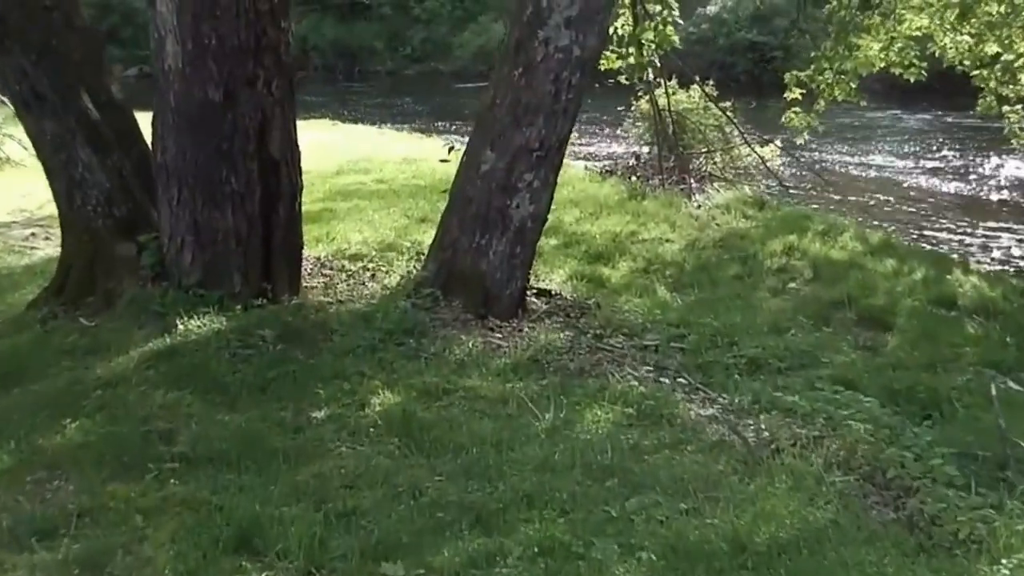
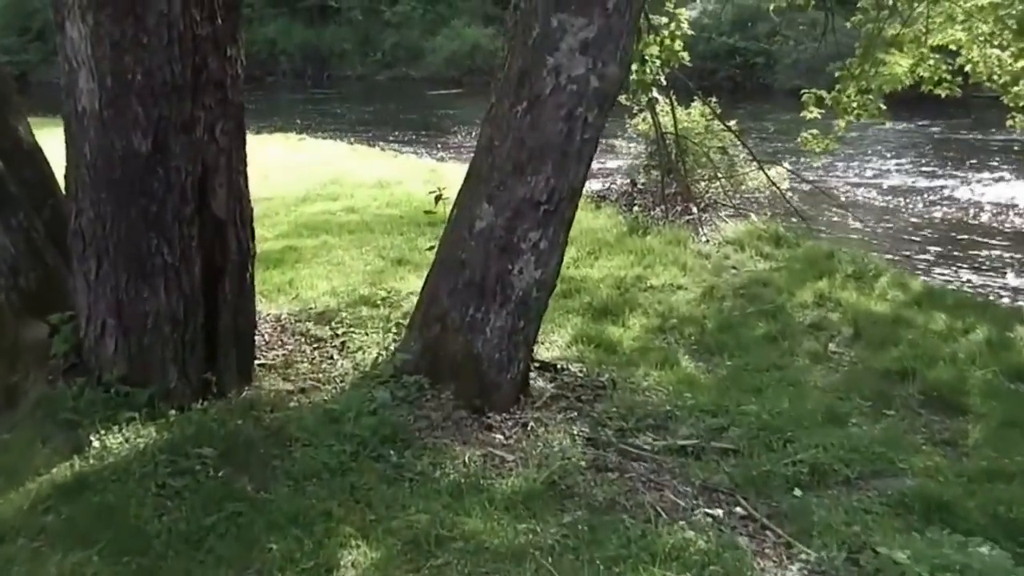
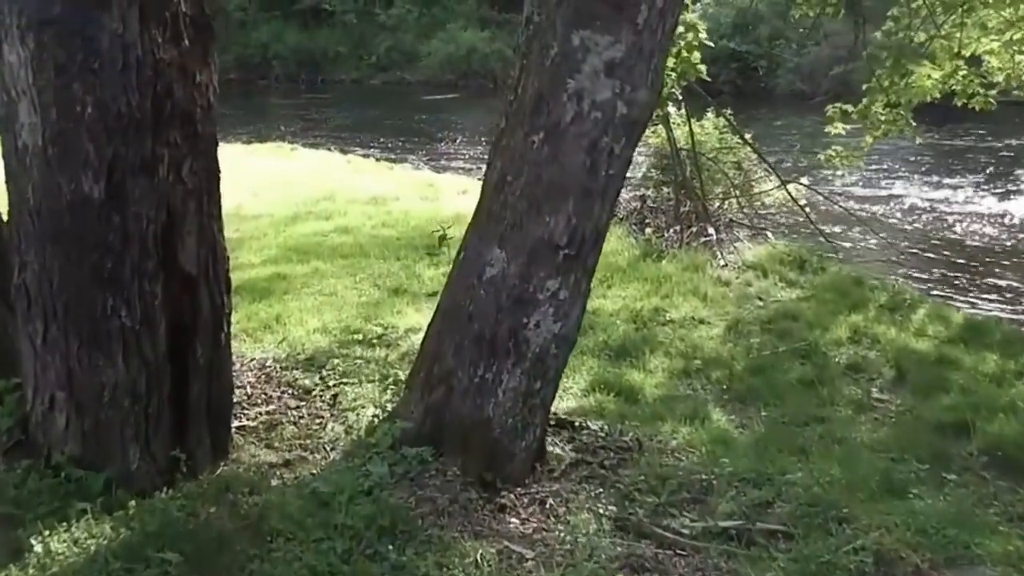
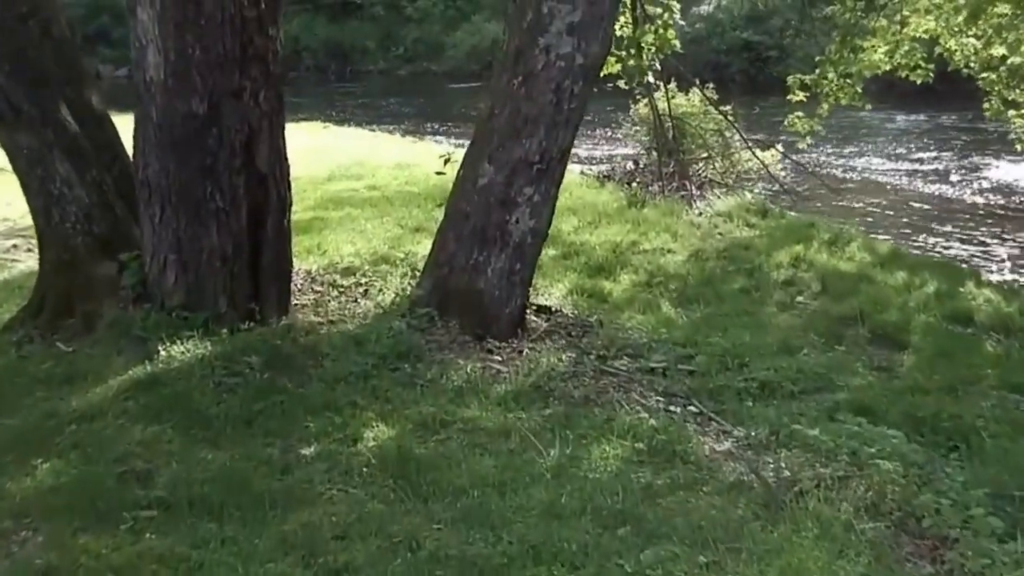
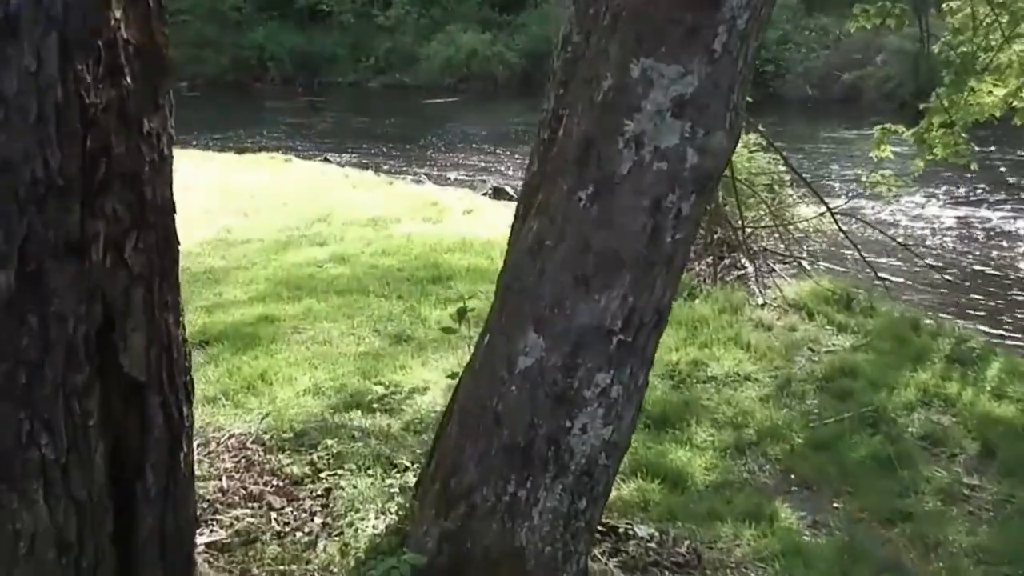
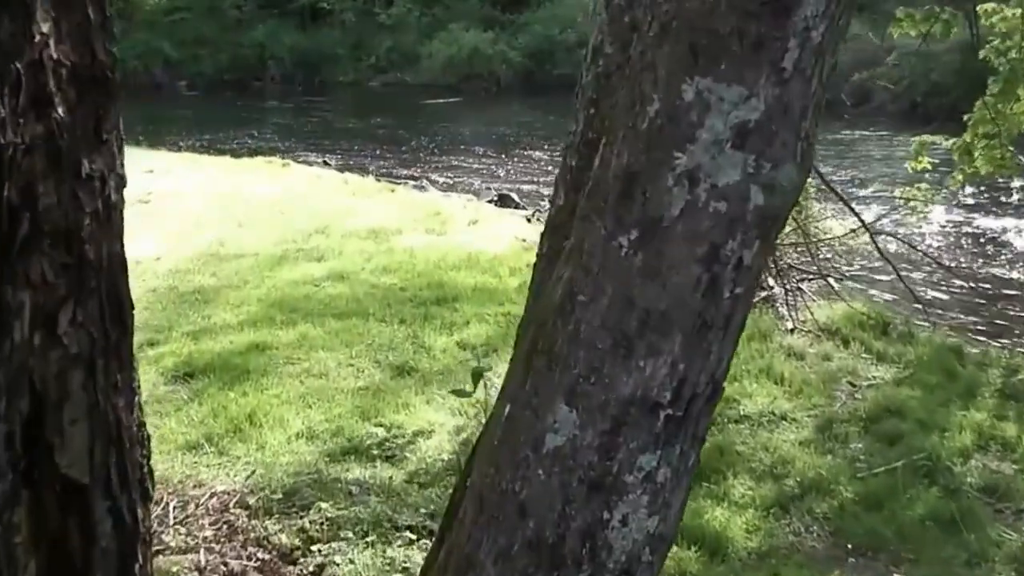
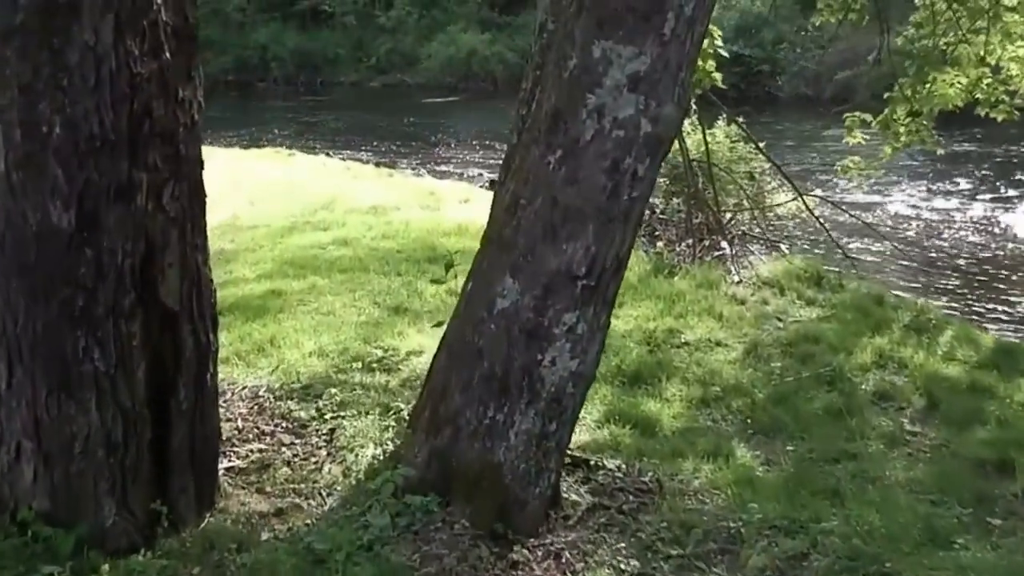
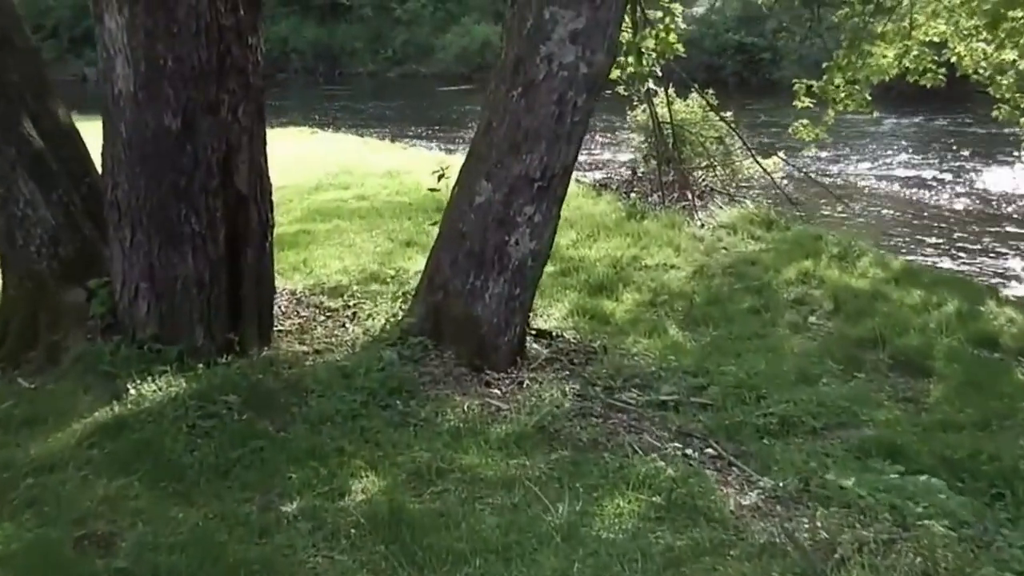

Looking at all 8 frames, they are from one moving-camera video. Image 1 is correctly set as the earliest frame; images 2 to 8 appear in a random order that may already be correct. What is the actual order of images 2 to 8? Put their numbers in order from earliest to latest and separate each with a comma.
4, 8, 2, 3, 7, 5, 6
